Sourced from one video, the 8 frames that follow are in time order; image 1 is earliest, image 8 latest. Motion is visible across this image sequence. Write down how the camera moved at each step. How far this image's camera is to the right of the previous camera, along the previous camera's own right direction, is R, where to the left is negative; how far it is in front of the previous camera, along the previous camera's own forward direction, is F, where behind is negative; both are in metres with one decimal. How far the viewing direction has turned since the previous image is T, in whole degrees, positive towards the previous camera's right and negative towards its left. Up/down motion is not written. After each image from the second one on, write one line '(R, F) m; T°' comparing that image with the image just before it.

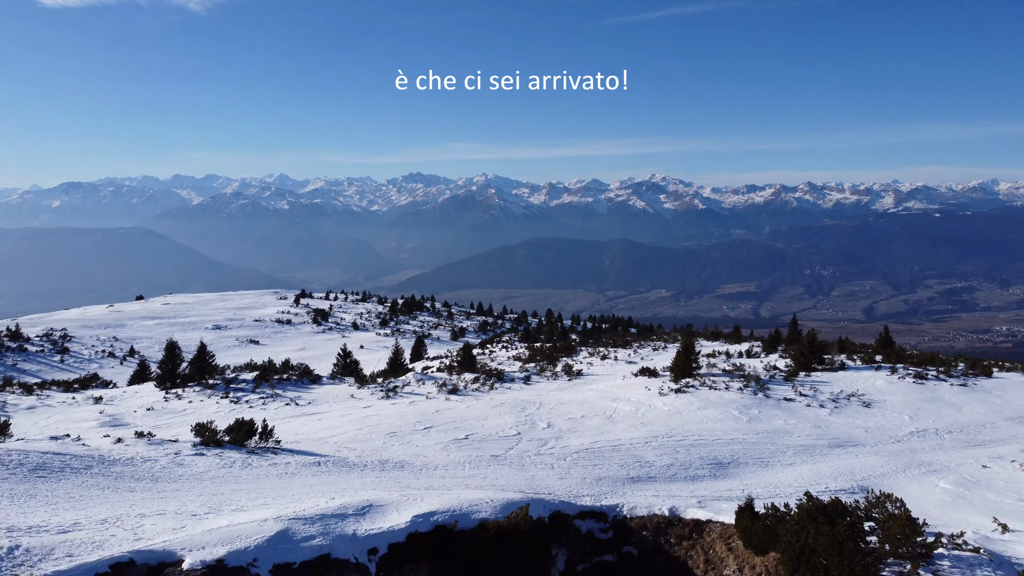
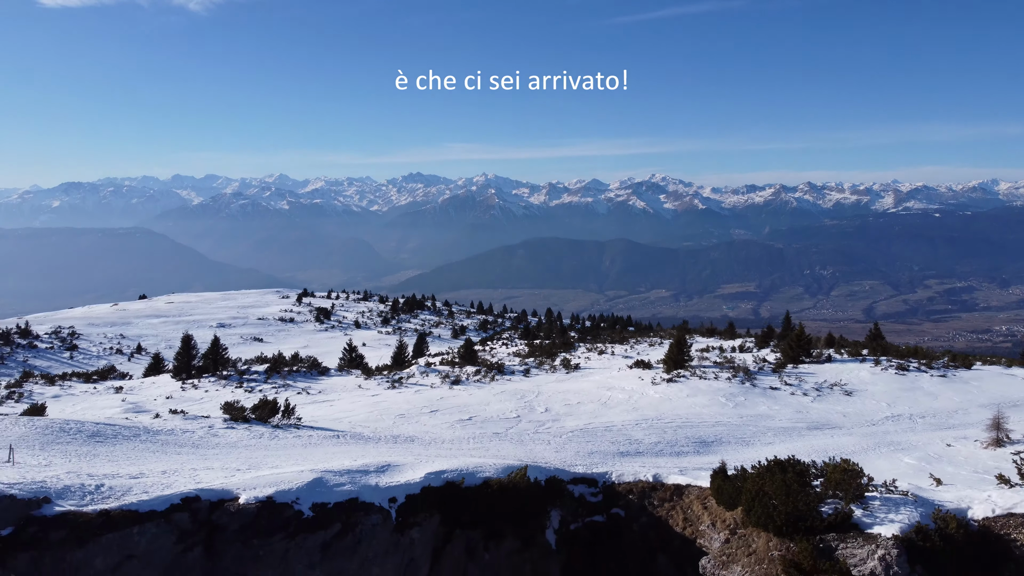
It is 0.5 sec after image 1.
(0.0, -2.7) m; 0°
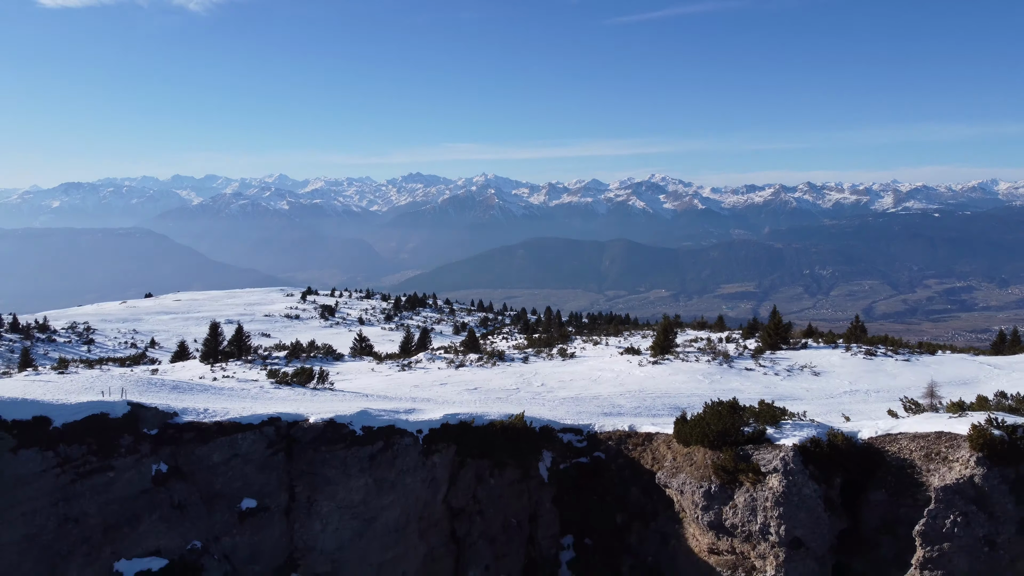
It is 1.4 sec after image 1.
(0.0, -5.5) m; 0°
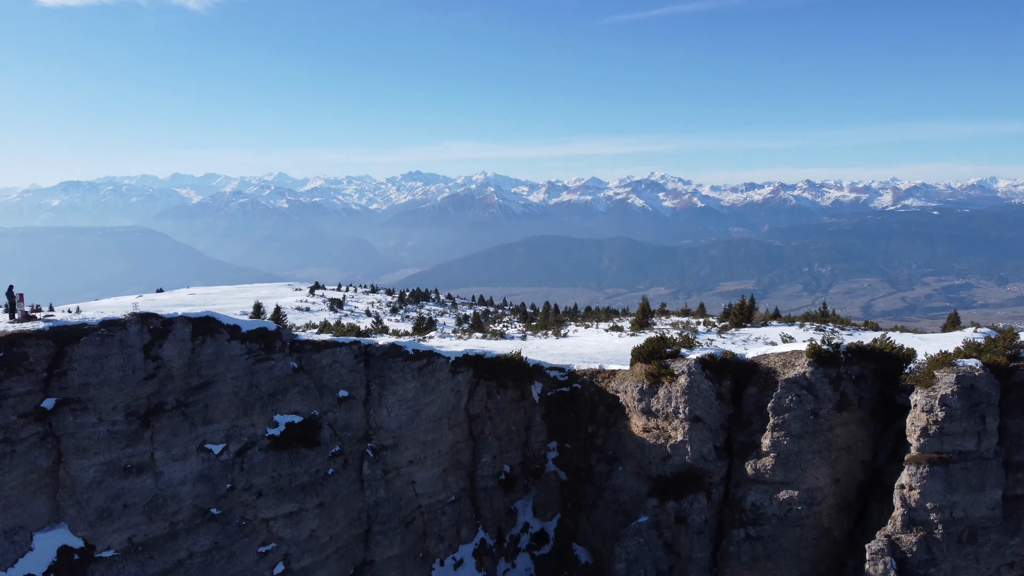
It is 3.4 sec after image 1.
(0.0, -11.1) m; 0°
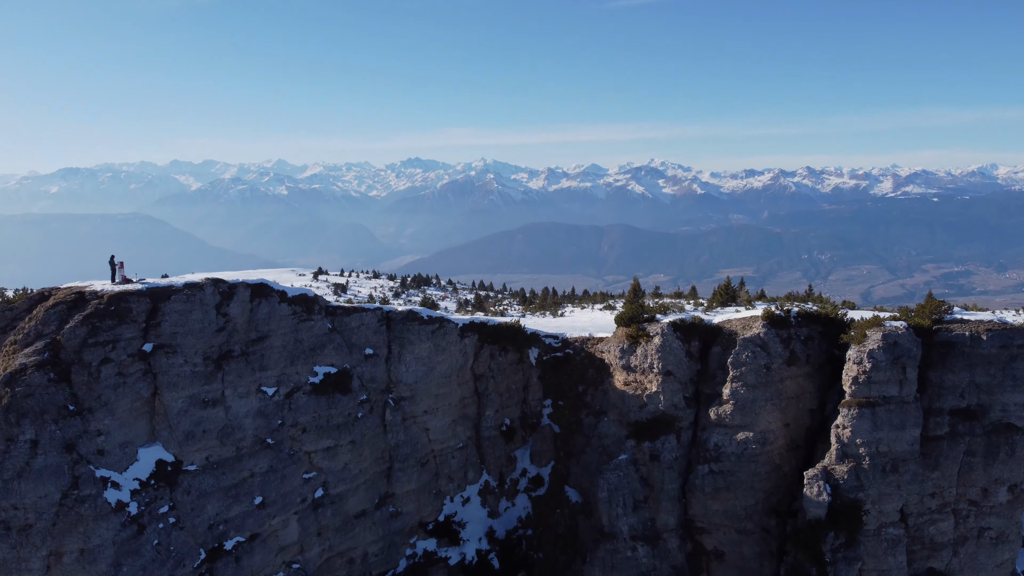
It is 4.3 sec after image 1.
(0.0, -5.5) m; 0°
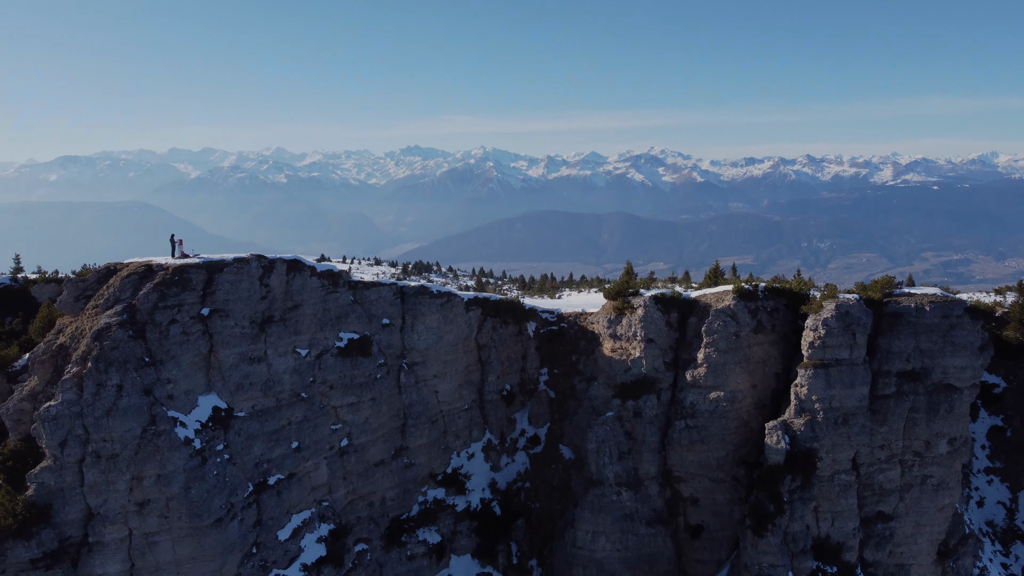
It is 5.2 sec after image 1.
(0.0, -4.9) m; 0°
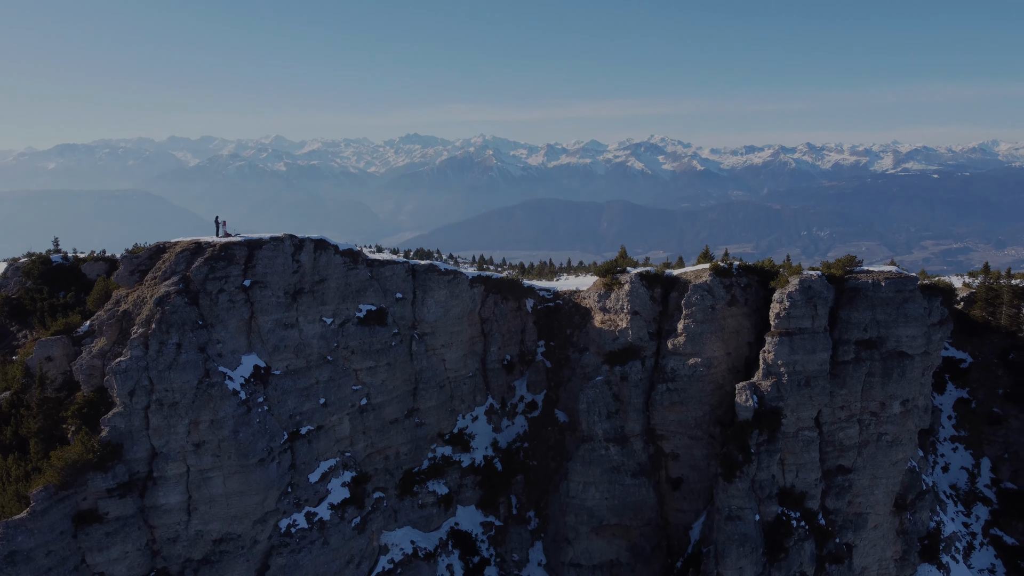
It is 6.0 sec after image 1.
(0.0, -4.9) m; 0°
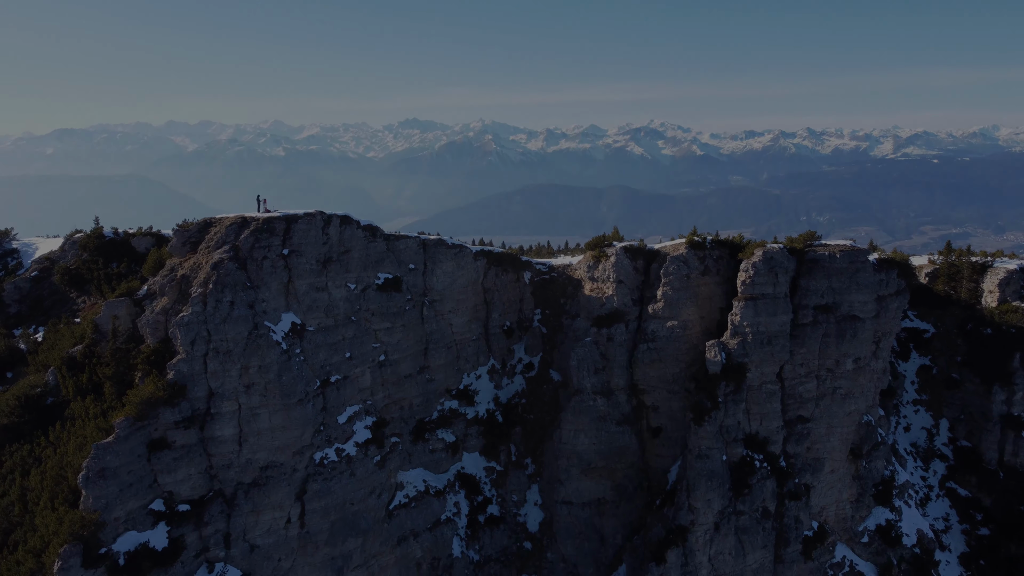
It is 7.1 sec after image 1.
(0.0, -6.2) m; 0°
